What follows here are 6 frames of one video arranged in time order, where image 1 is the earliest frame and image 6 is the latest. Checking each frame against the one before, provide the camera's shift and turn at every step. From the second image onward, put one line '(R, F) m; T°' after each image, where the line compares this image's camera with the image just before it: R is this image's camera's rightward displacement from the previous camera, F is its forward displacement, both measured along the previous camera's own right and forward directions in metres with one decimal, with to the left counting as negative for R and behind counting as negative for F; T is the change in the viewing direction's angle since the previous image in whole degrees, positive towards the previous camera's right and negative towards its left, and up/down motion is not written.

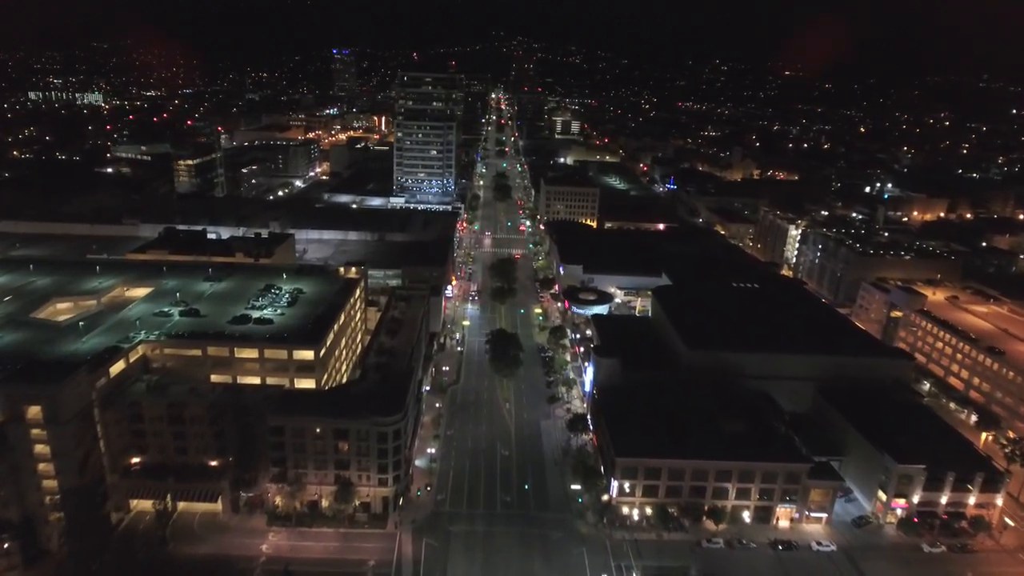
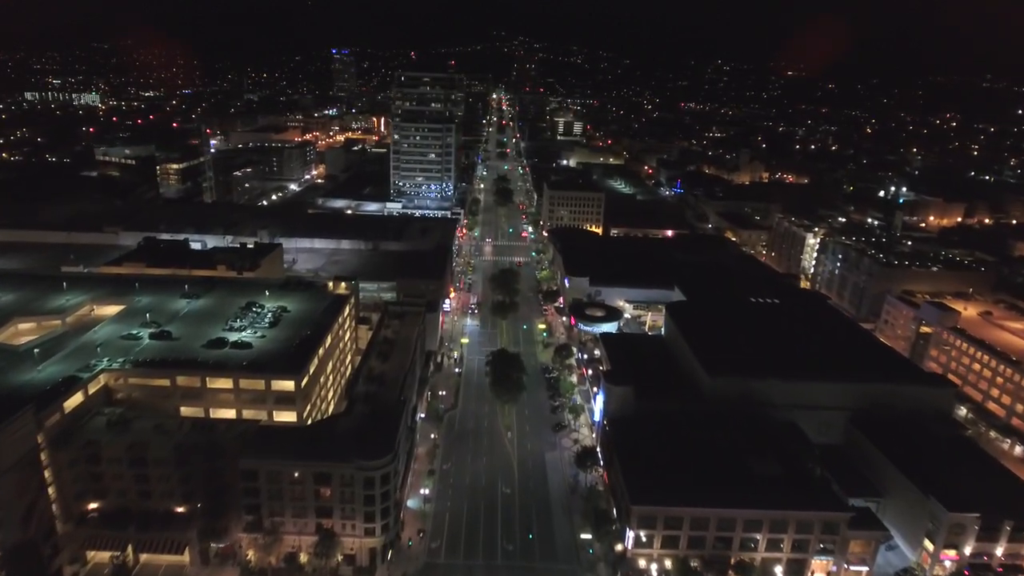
(-0.1, +4.3) m; 0°
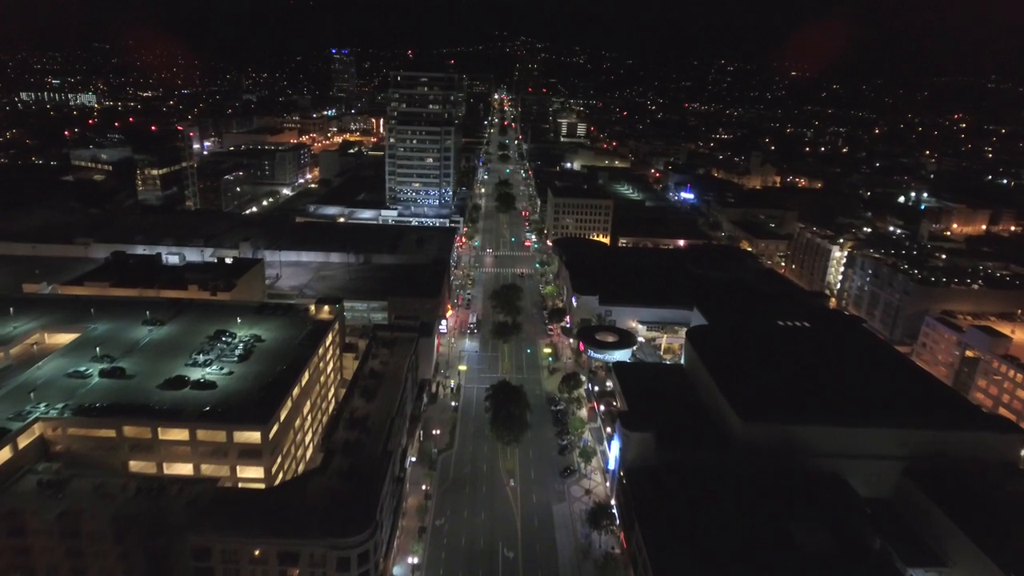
(-0.1, +5.6) m; 0°
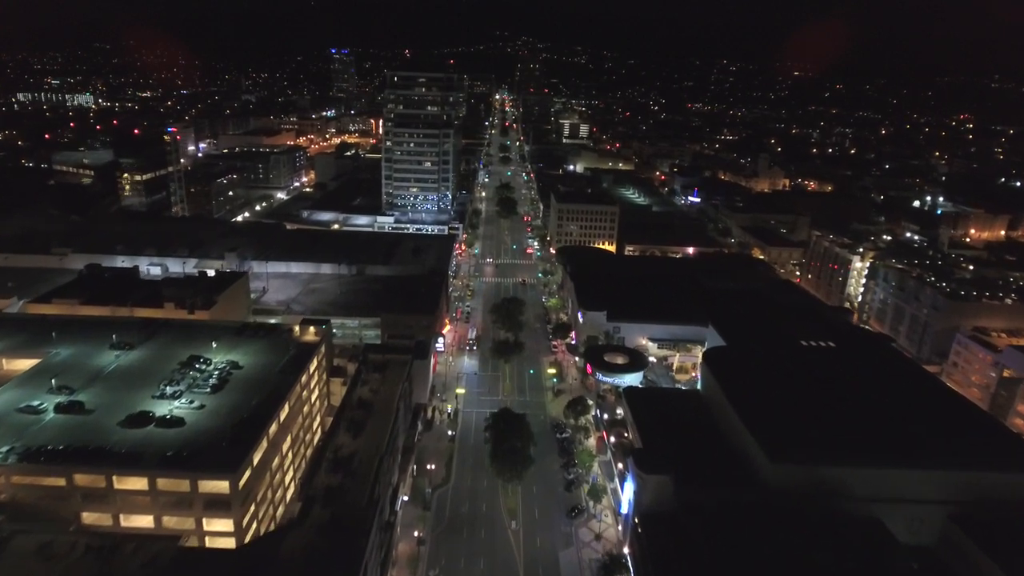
(0.0, +3.9) m; 0°
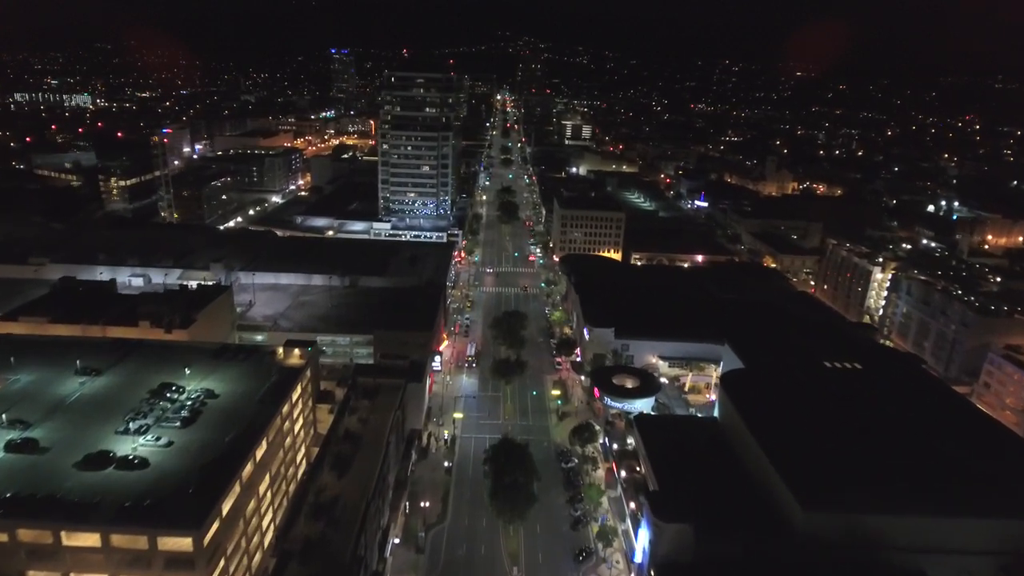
(0.0, +3.5) m; 0°
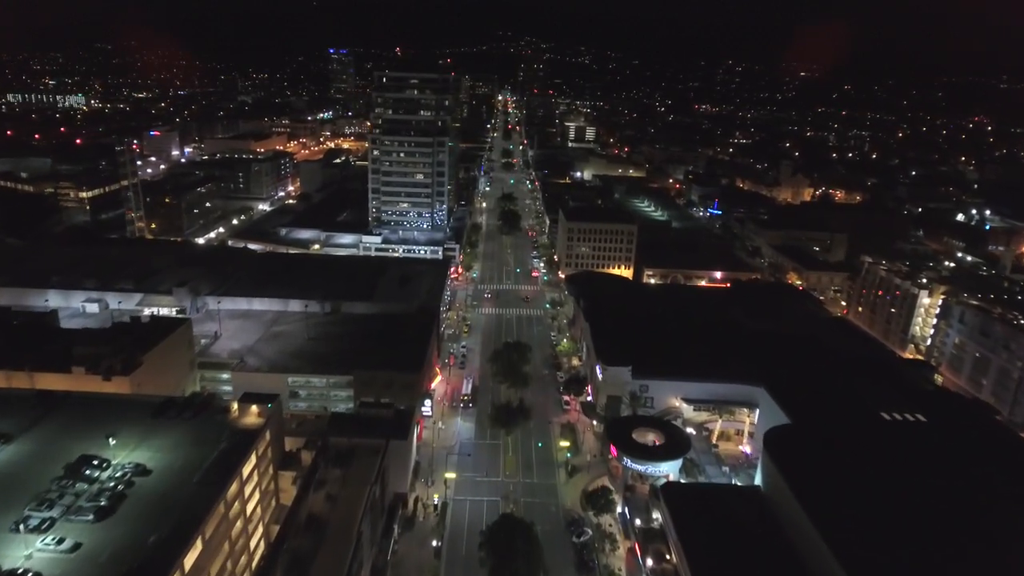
(0.0, +7.0) m; 0°
